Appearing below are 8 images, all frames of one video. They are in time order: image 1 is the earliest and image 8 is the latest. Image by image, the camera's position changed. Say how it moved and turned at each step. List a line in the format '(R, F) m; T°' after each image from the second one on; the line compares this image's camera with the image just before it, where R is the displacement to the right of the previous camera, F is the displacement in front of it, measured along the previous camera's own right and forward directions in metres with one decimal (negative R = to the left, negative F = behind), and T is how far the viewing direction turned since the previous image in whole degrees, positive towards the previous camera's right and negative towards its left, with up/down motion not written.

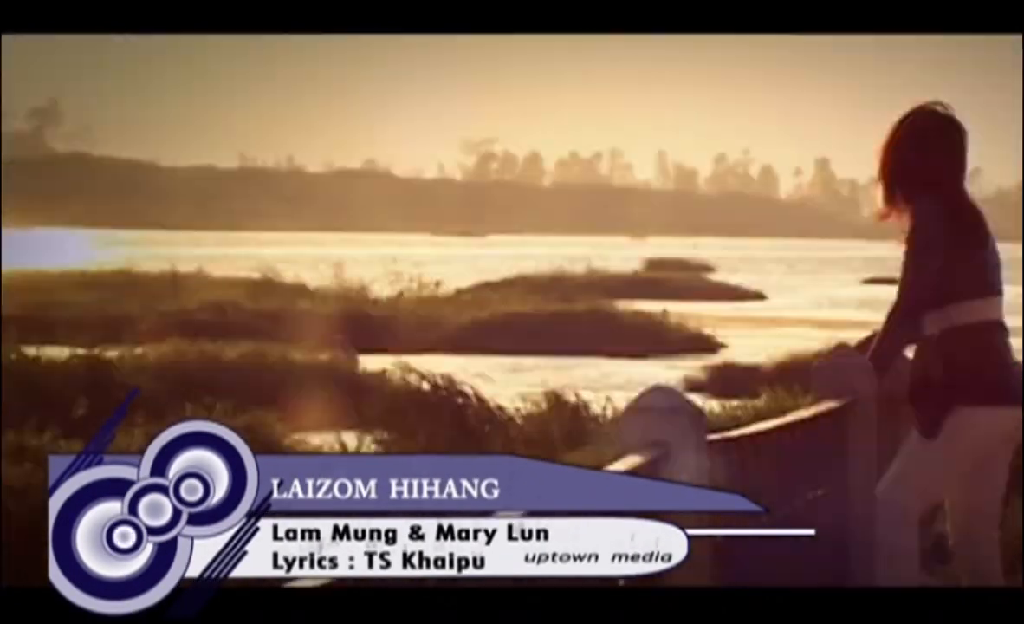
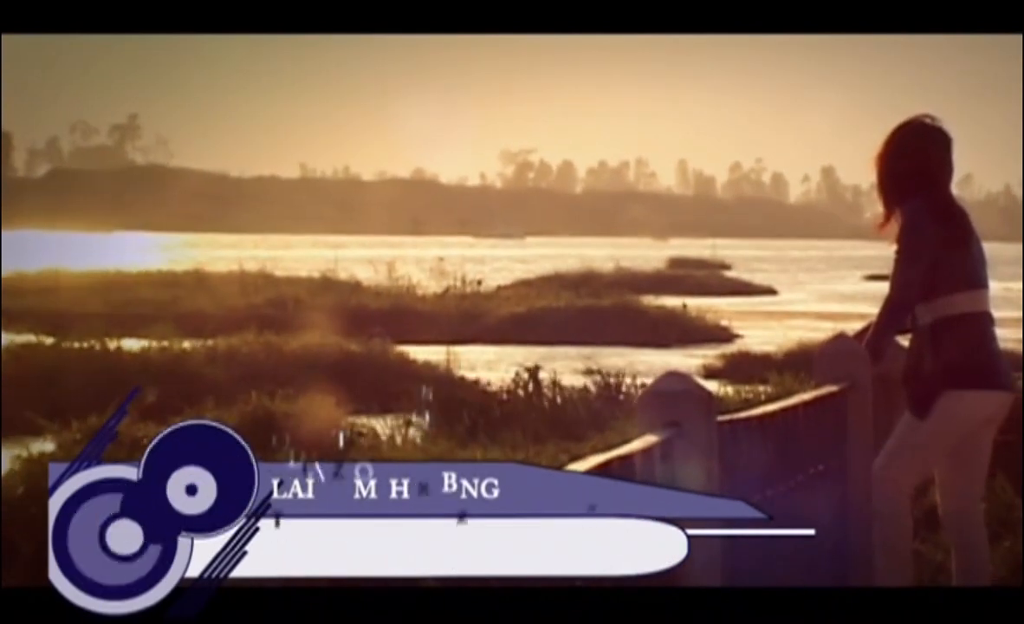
(-0.2, -0.4) m; +2°
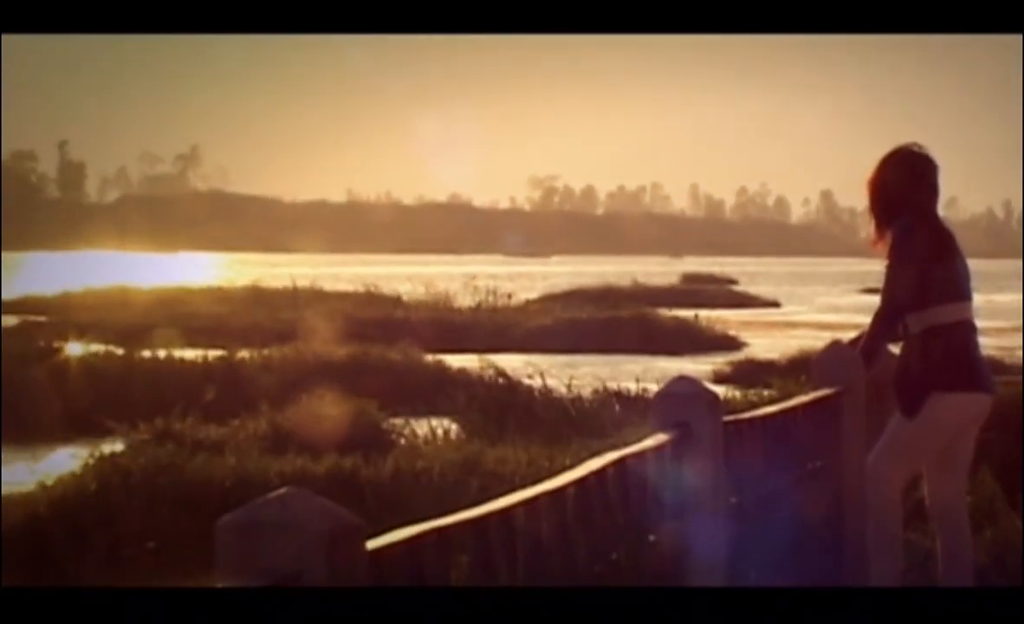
(-0.1, -0.4) m; +1°
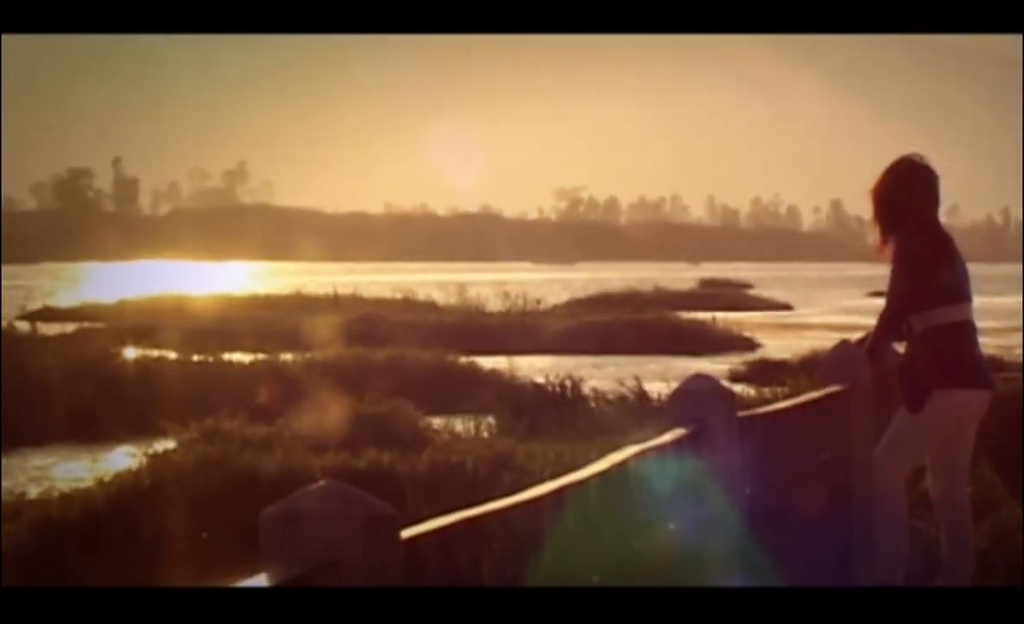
(-0.1, -0.3) m; 0°
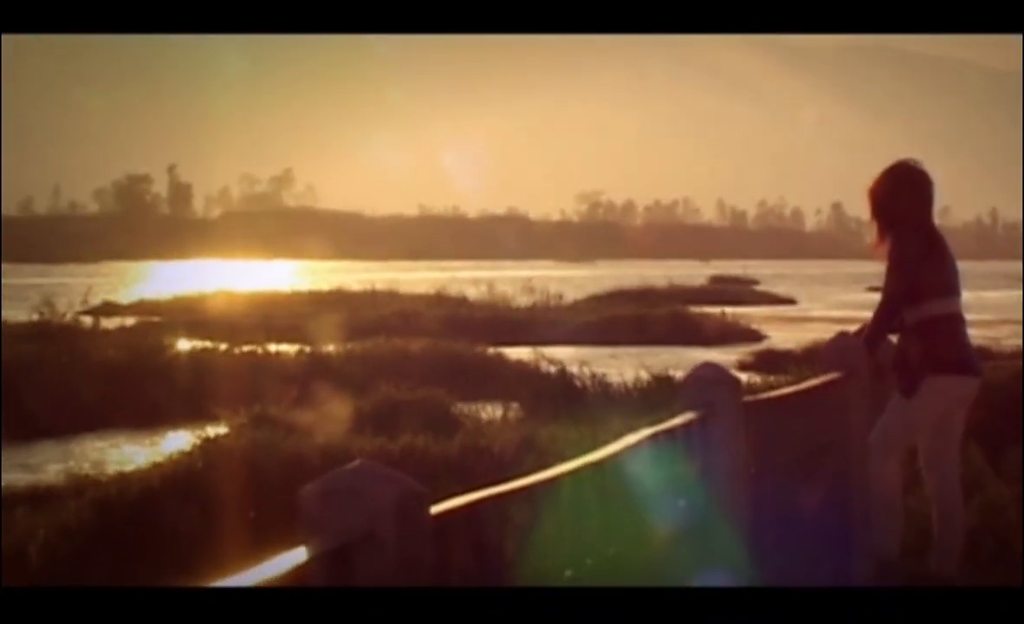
(-0.1, -0.4) m; 0°
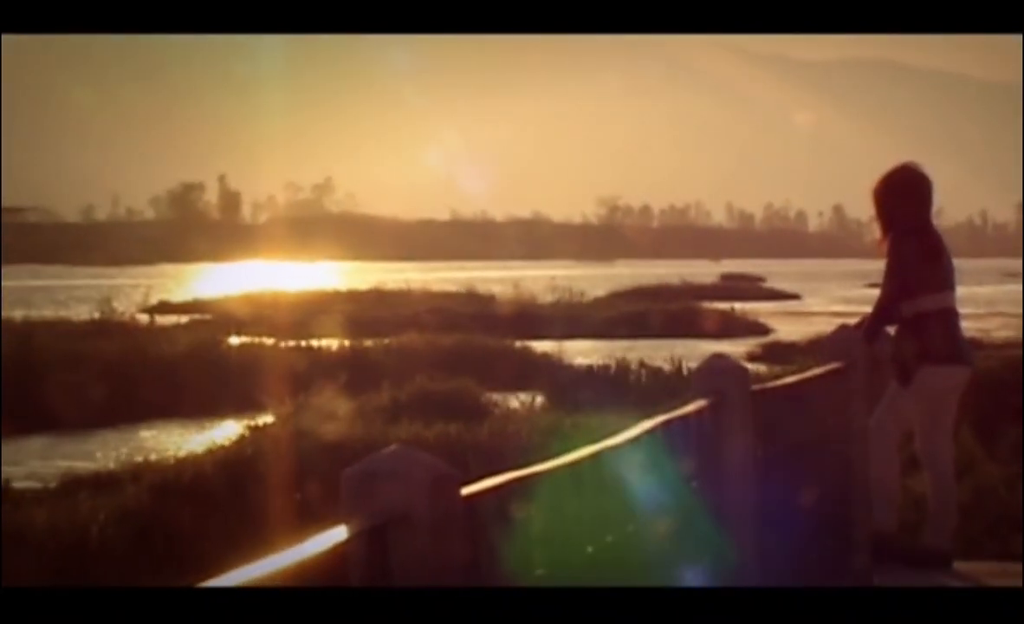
(-0.1, -0.4) m; 0°
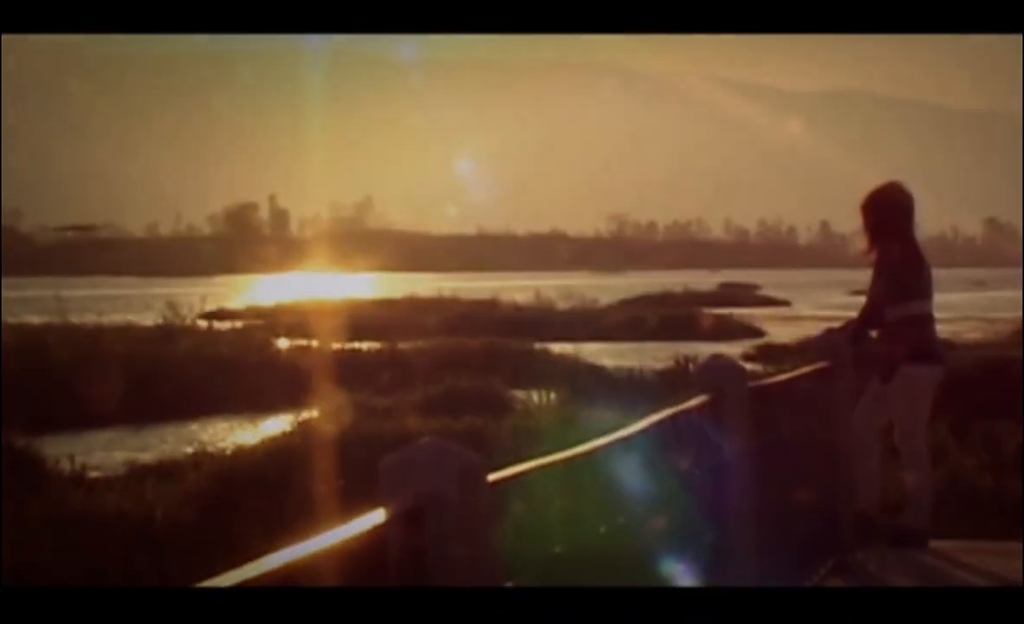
(-0.1, -0.7) m; 0°
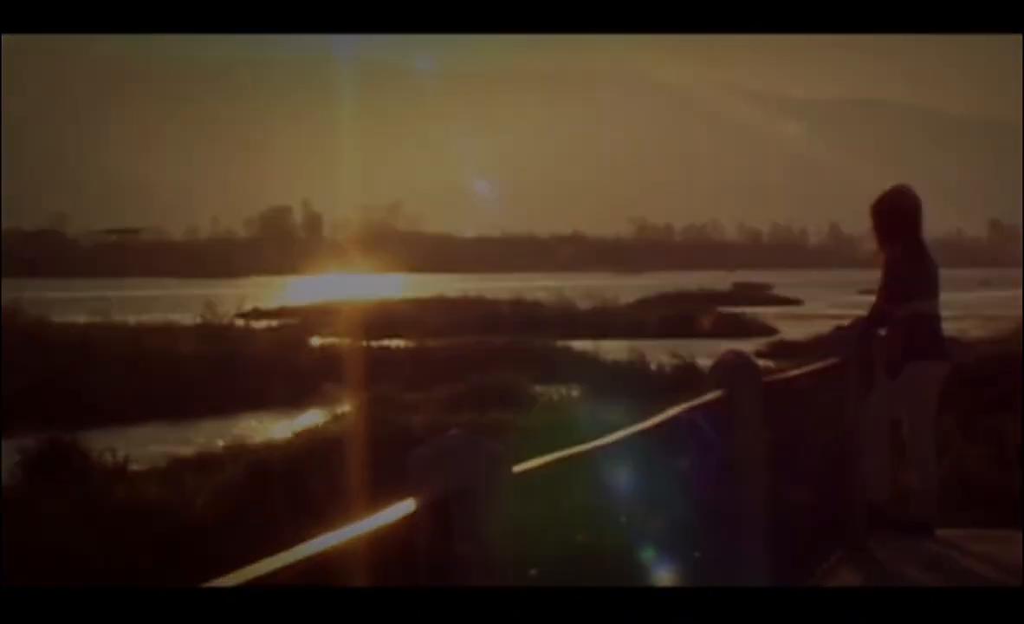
(-0.1, -0.3) m; -1°
